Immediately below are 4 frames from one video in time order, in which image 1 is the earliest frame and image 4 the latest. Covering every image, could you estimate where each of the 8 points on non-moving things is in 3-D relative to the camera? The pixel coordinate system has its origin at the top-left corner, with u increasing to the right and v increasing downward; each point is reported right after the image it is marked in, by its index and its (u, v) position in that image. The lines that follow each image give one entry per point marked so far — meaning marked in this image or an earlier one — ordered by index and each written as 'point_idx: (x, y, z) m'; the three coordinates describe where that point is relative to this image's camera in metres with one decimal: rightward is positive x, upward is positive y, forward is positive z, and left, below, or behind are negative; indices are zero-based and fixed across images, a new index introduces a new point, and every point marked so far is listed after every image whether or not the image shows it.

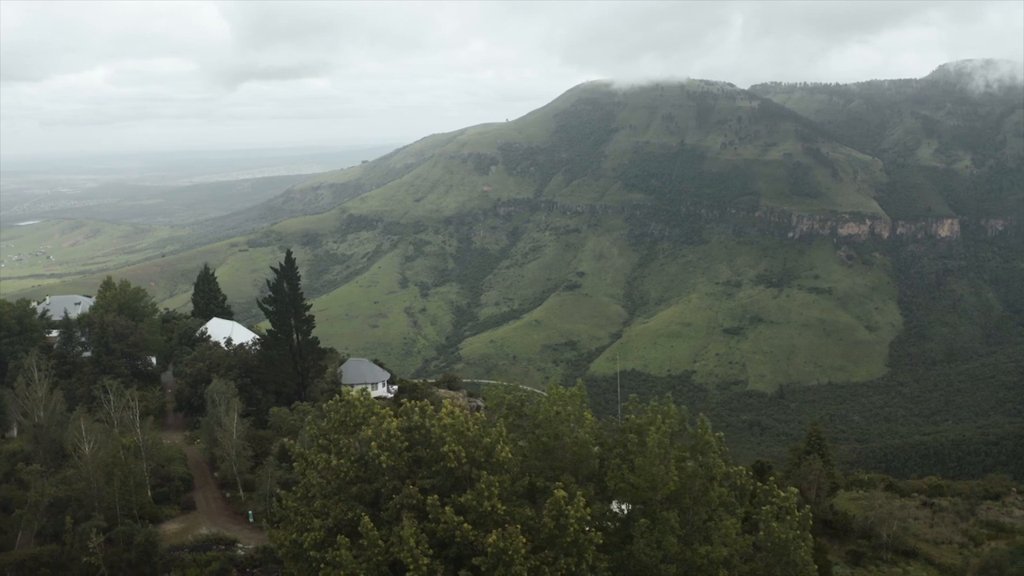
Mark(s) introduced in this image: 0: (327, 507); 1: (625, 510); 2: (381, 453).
0: (-3.9, -4.2, +13.8) m
1: (+2.0, -4.6, +13.6) m
2: (-2.9, -3.1, +13.5) m
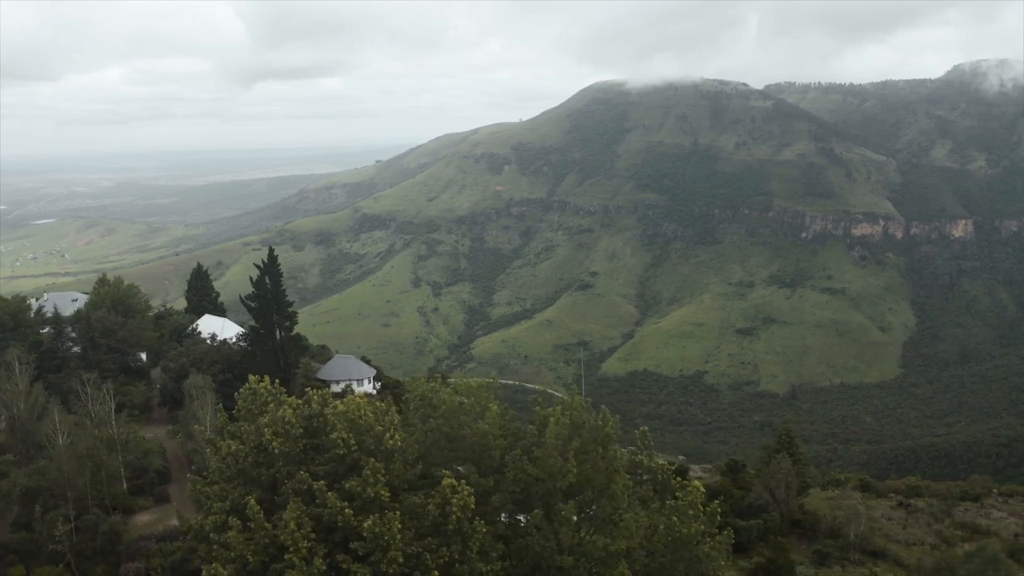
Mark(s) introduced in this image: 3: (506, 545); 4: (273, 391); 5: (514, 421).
0: (-5.8, -4.0, +13.7) m
1: (+0.1, -4.4, +13.5) m
2: (-4.8, -2.9, +13.4) m
3: (-0.4, -4.8, +13.3) m
4: (-5.3, -2.2, +14.9) m
5: (-0.2, -3.0, +15.3) m
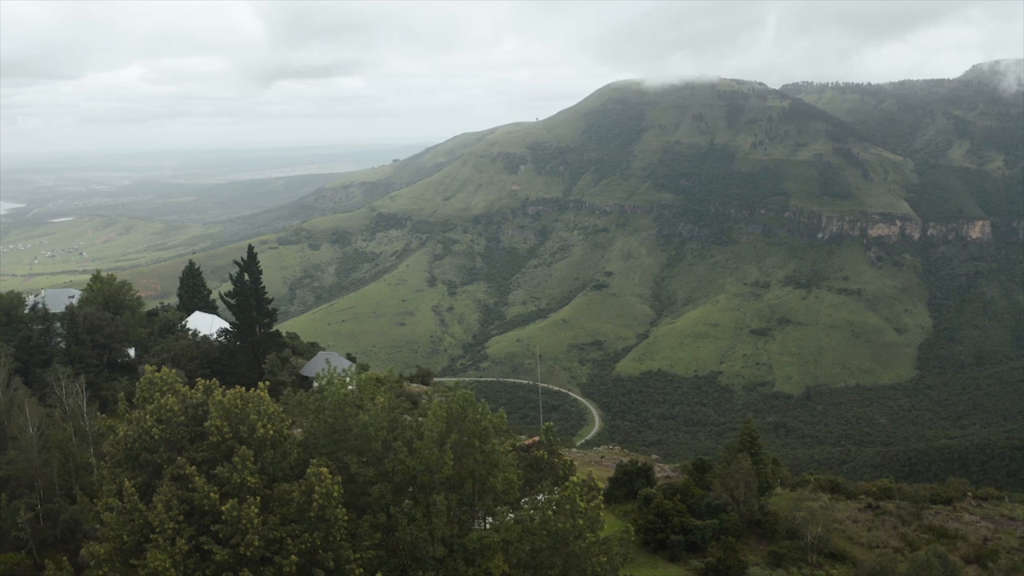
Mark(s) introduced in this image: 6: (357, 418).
0: (-8.1, -3.8, +13.8) m
1: (-2.2, -4.2, +13.4) m
2: (-7.1, -2.7, +13.4) m
3: (-2.7, -4.7, +13.2) m
4: (-7.6, -2.0, +14.9) m
5: (-2.4, -2.8, +15.2) m
6: (-3.2, -2.7, +13.8) m
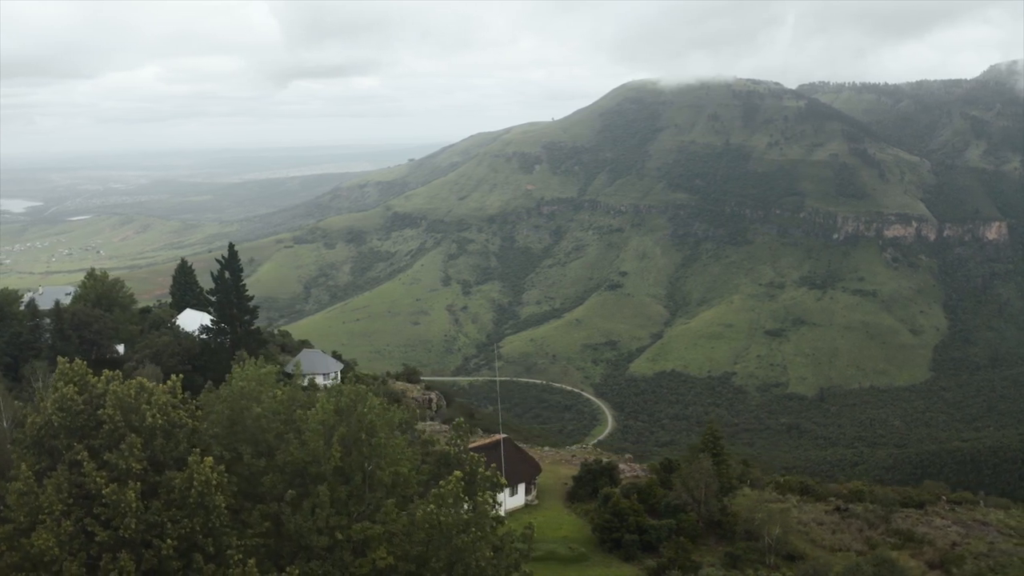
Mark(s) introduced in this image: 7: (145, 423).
0: (-10.3, -3.7, +13.8) m
1: (-4.5, -4.1, +13.4) m
2: (-9.3, -2.6, +13.5) m
3: (-4.9, -4.6, +13.2) m
4: (-9.8, -1.9, +15.0) m
5: (-4.6, -2.7, +15.2) m
6: (-5.4, -2.6, +13.9) m
7: (-7.2, -2.7, +13.0) m
